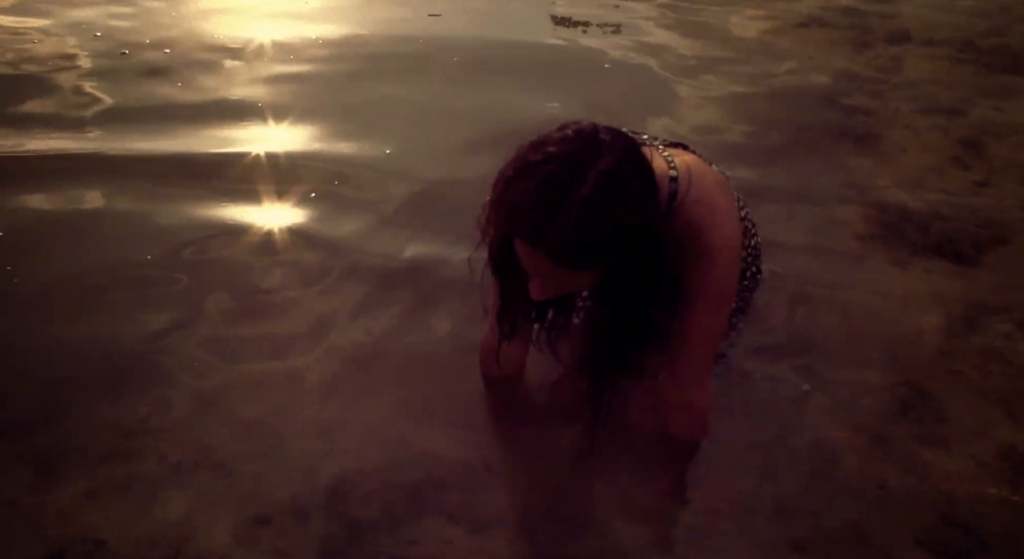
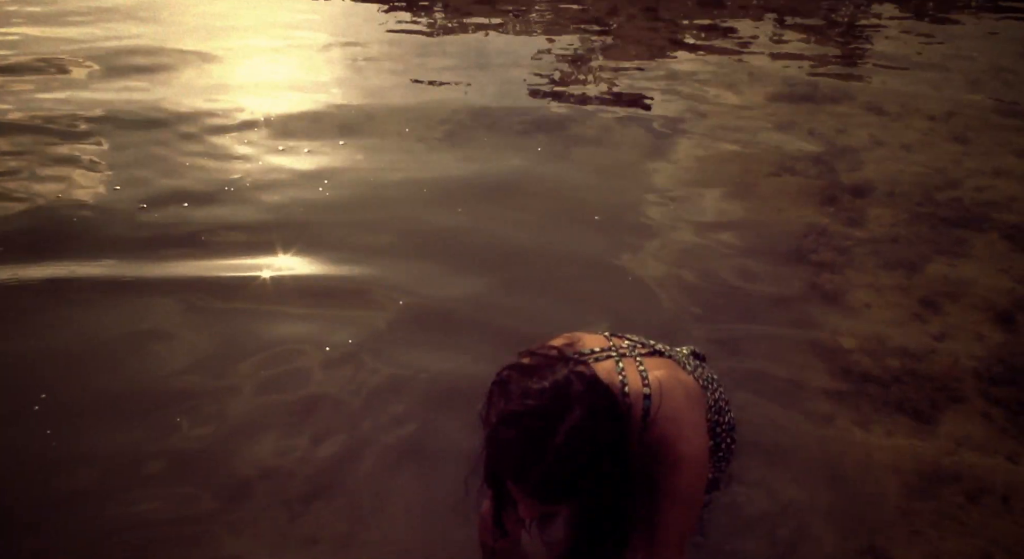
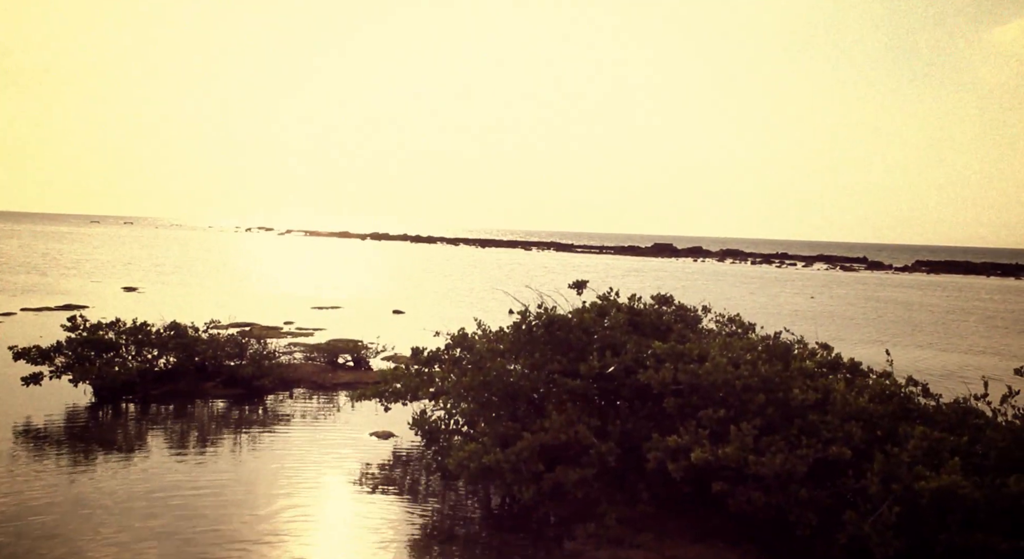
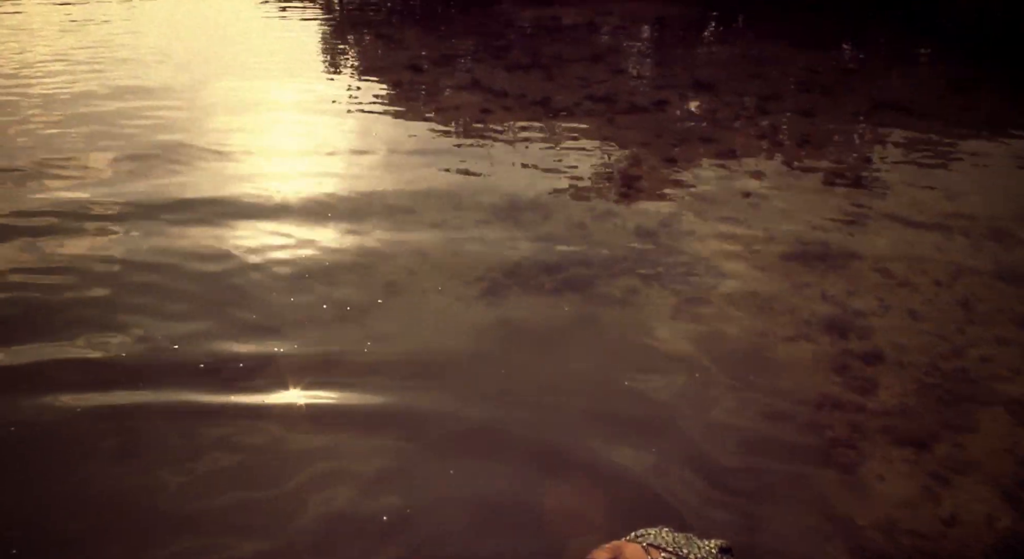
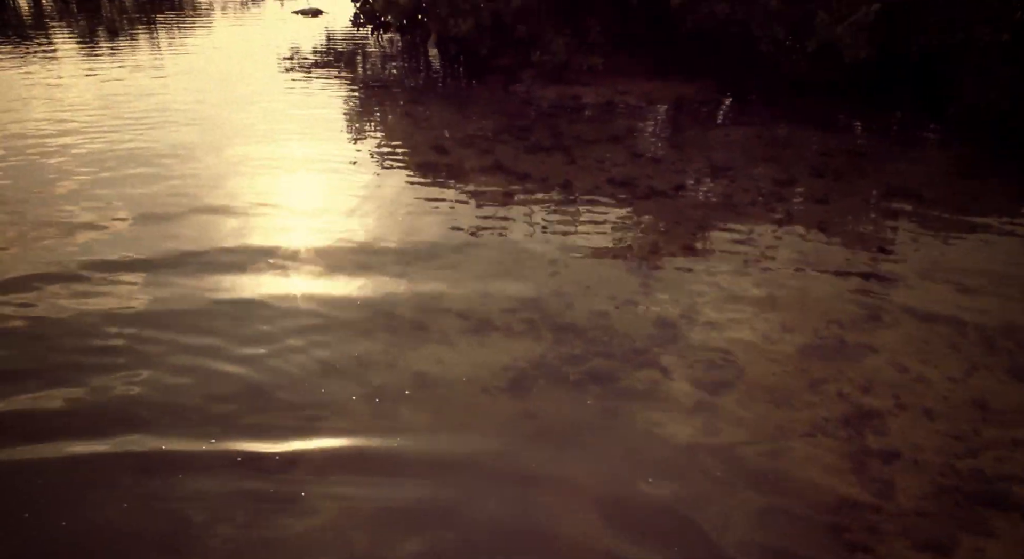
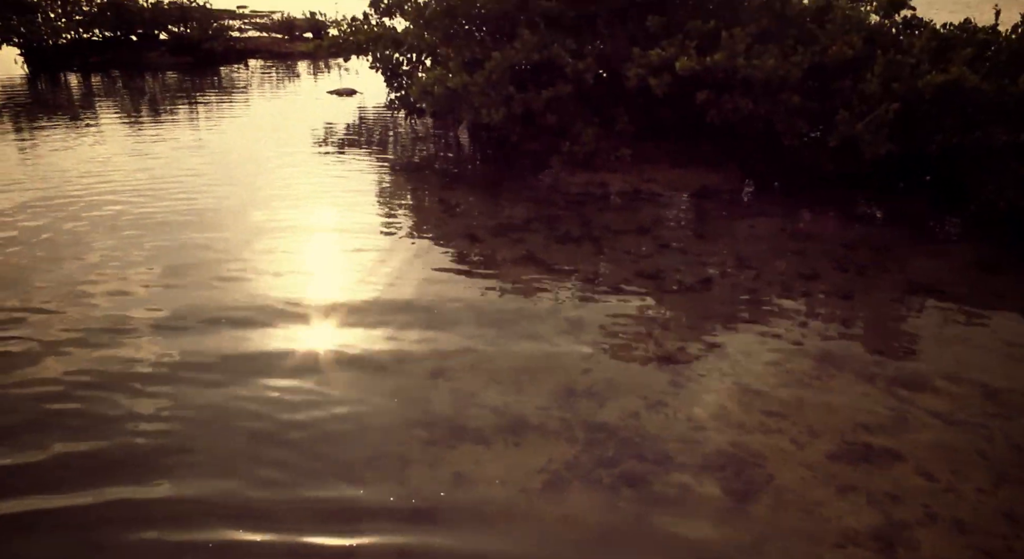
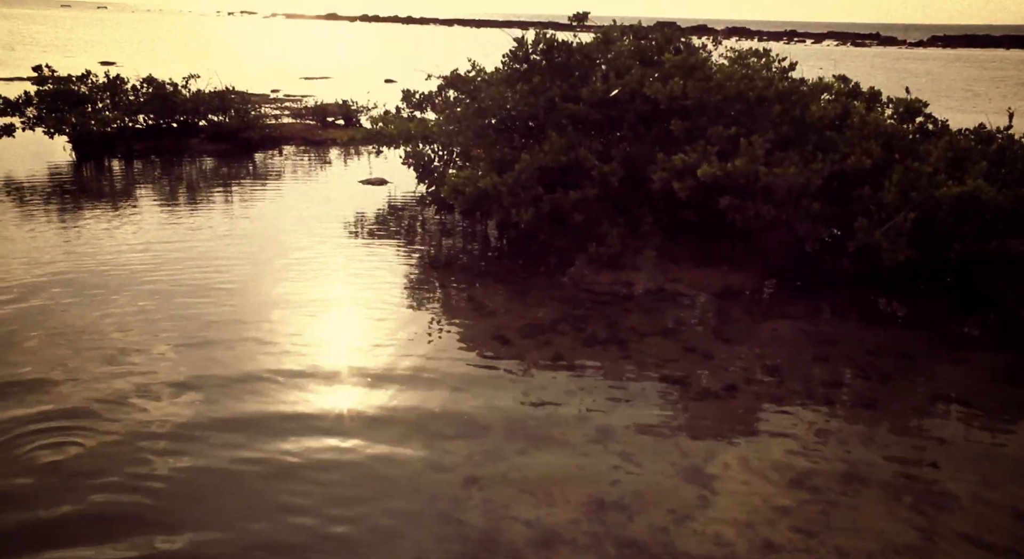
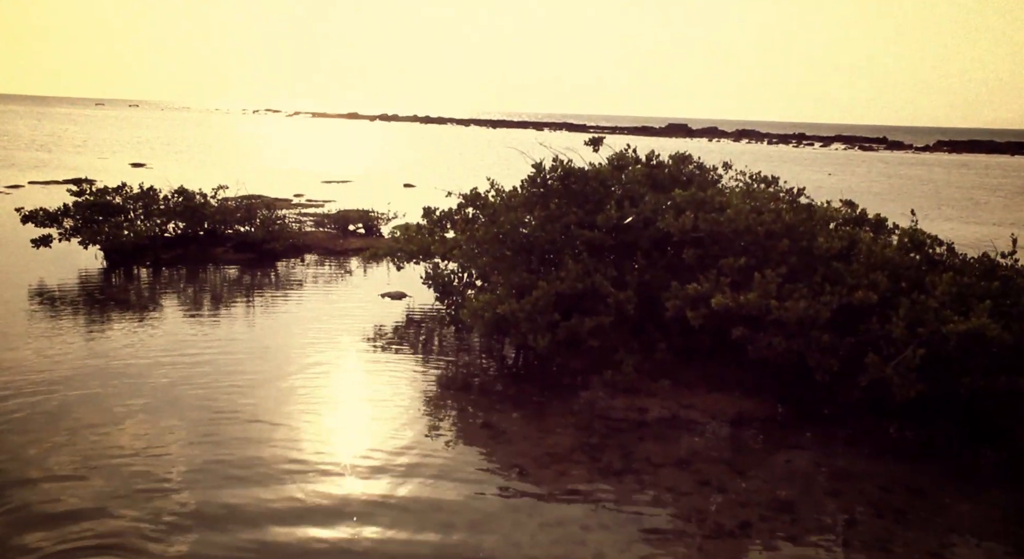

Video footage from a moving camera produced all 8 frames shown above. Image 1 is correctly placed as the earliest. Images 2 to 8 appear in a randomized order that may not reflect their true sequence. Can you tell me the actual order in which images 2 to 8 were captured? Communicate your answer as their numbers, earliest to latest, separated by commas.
2, 4, 5, 6, 7, 8, 3
